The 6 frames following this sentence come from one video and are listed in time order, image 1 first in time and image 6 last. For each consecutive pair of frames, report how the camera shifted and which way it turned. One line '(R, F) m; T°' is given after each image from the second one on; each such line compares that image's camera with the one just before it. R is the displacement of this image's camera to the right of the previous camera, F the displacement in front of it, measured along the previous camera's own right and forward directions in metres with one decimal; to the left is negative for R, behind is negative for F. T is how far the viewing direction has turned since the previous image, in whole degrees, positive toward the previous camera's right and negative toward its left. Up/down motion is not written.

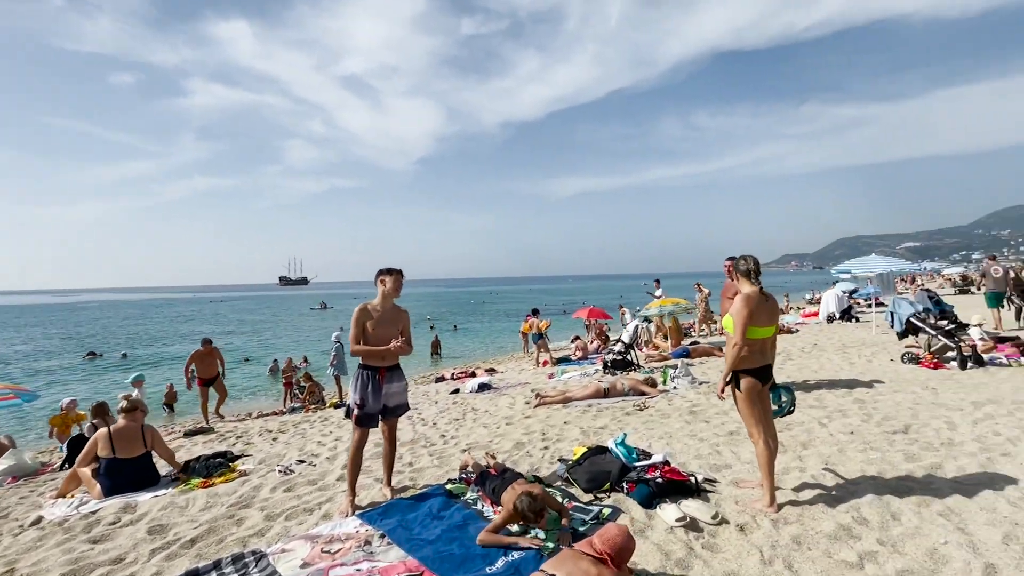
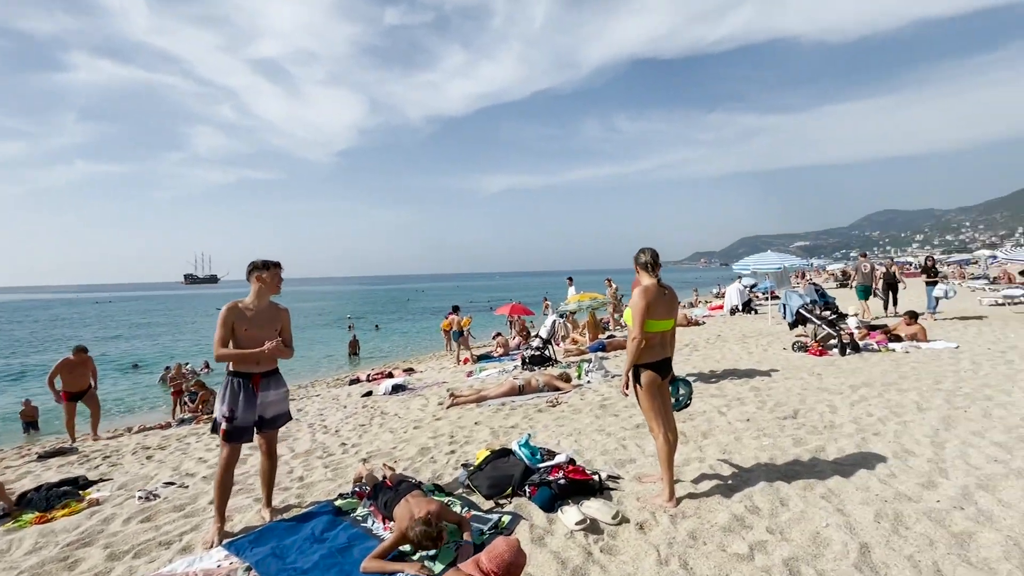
(+0.3, +0.3) m; +9°
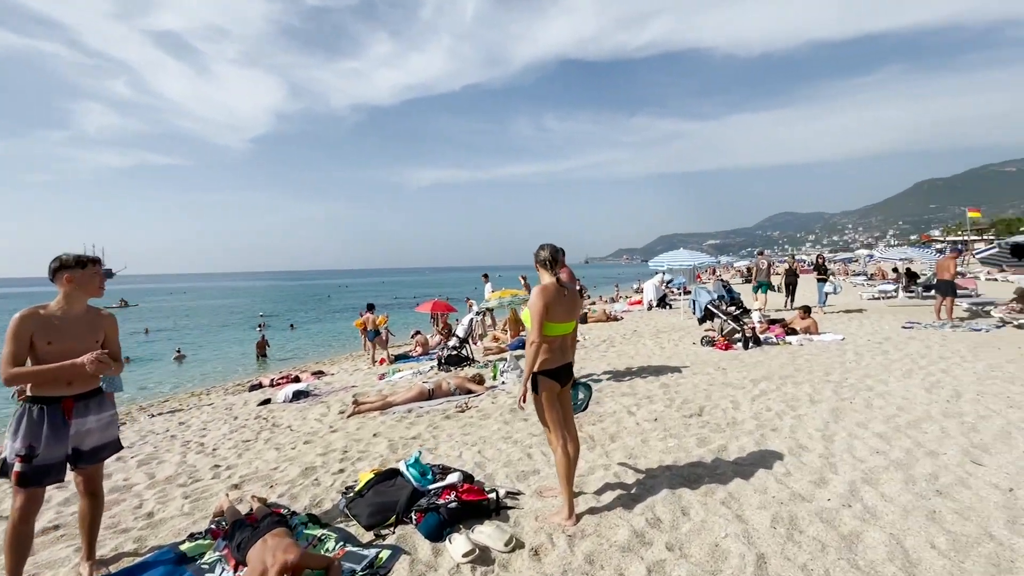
(+0.3, +0.4) m; +8°
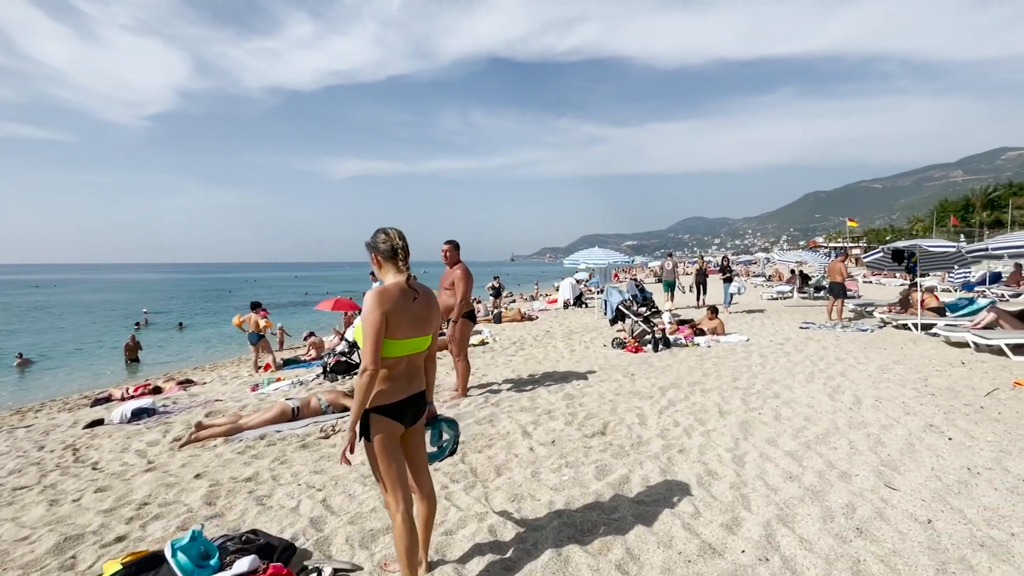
(+0.5, +0.9) m; +9°
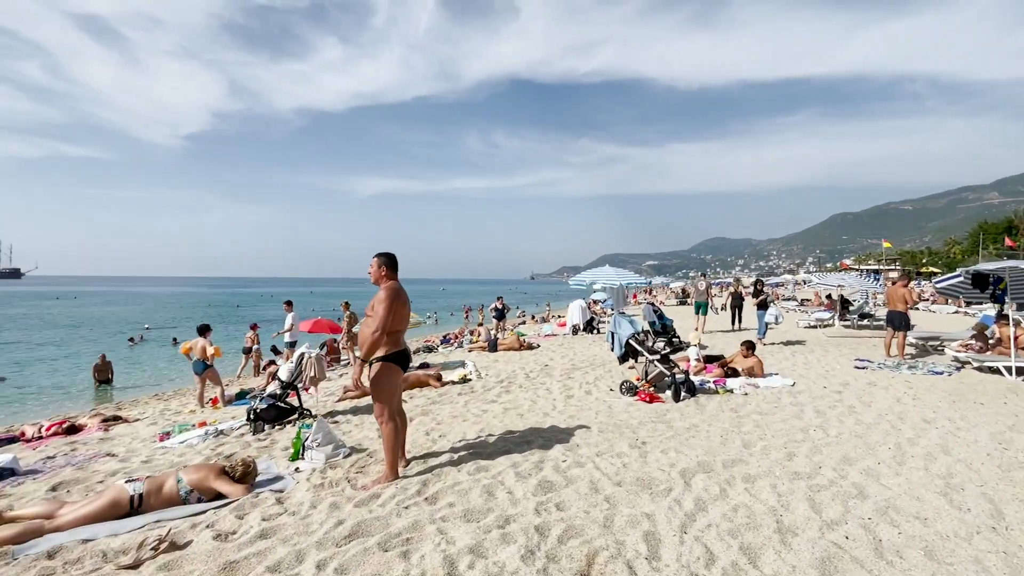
(+0.6, +2.0) m; -2°
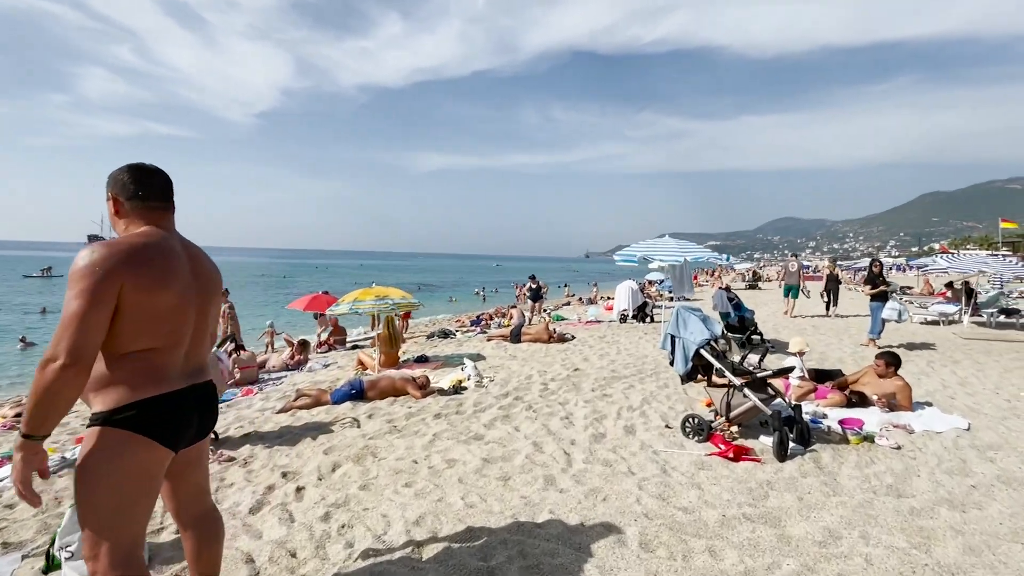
(+0.6, +2.9) m; -6°
